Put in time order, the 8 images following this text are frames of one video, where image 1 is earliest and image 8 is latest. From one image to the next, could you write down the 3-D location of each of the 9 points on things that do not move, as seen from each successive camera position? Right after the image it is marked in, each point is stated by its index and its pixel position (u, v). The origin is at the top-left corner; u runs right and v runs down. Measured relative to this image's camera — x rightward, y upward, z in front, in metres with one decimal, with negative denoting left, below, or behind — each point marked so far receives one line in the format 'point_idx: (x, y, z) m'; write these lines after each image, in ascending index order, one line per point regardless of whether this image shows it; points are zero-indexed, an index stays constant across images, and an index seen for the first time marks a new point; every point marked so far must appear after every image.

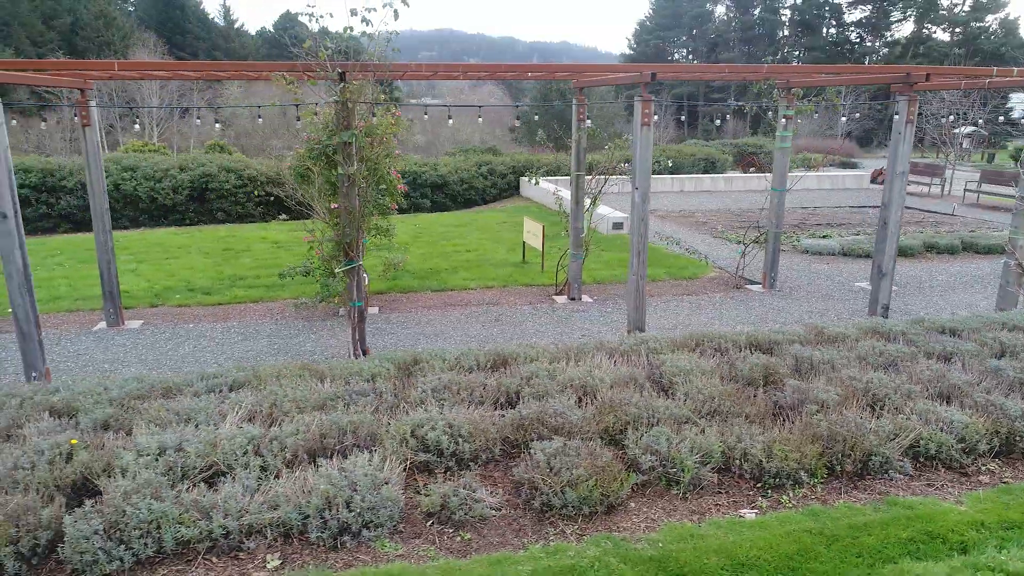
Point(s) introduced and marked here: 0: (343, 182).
0: (-1.1, +0.7, +4.9) m
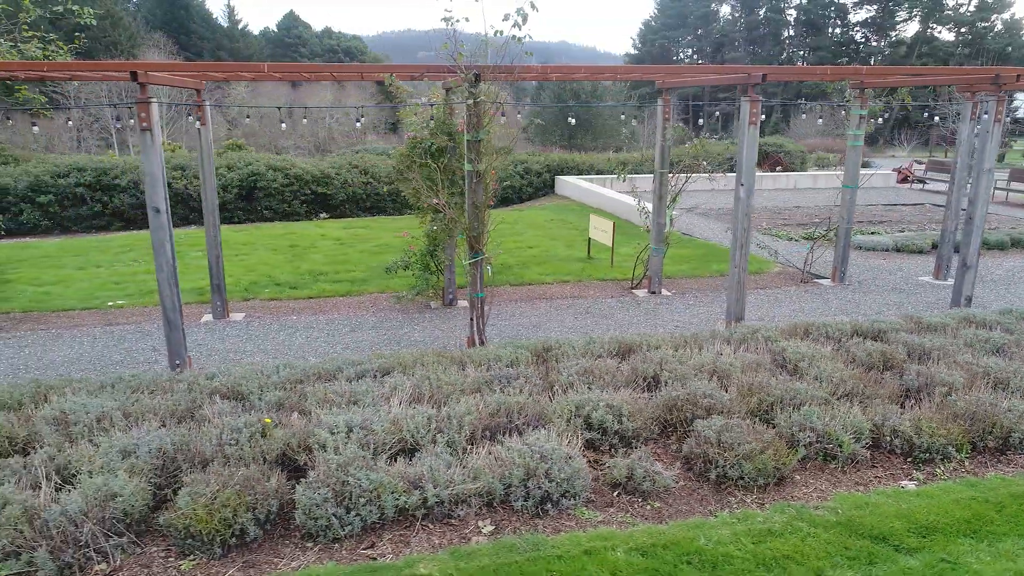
0: (-0.3, +0.8, +5.1) m
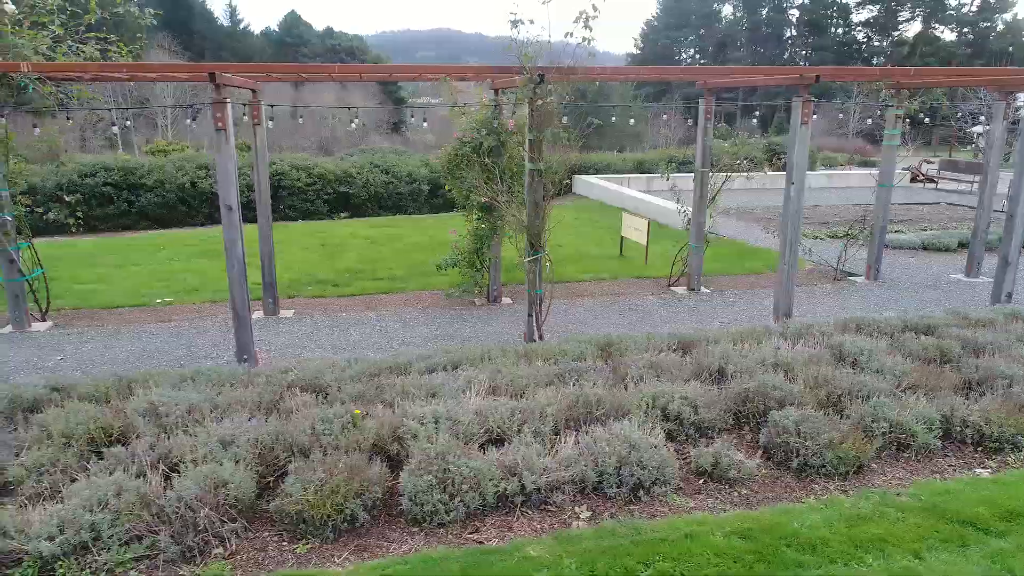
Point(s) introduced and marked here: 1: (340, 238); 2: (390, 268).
0: (+0.1, +0.8, +5.2) m
1: (-2.5, +0.7, +10.5) m
2: (-1.4, +0.2, +8.6) m
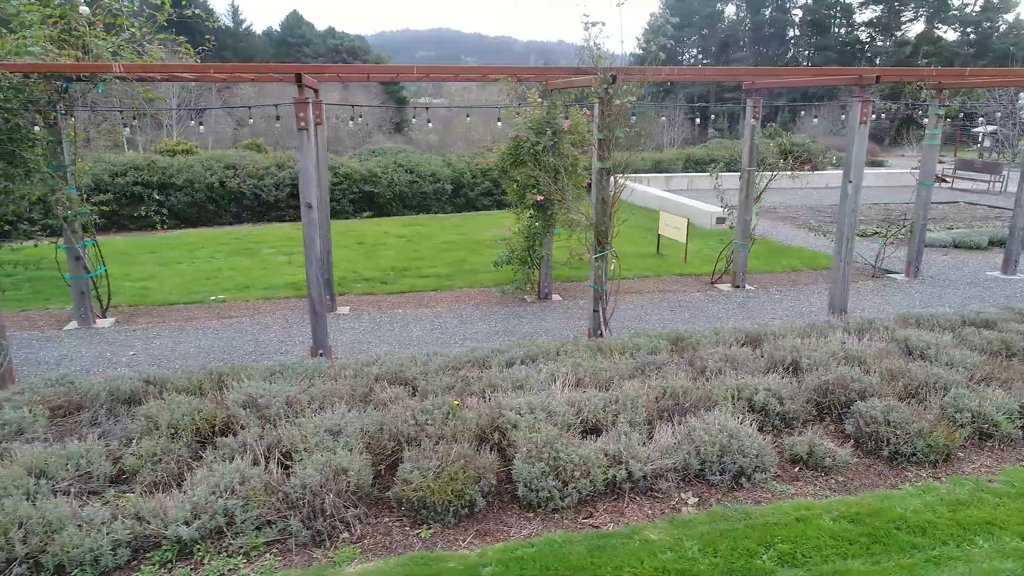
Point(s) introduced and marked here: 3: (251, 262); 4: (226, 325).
0: (+0.6, +0.8, +5.3) m
1: (-2.0, +0.7, +10.6) m
2: (-1.0, +0.3, +8.7) m
3: (-3.3, +0.3, +9.1) m
4: (-2.5, -0.3, +6.4) m
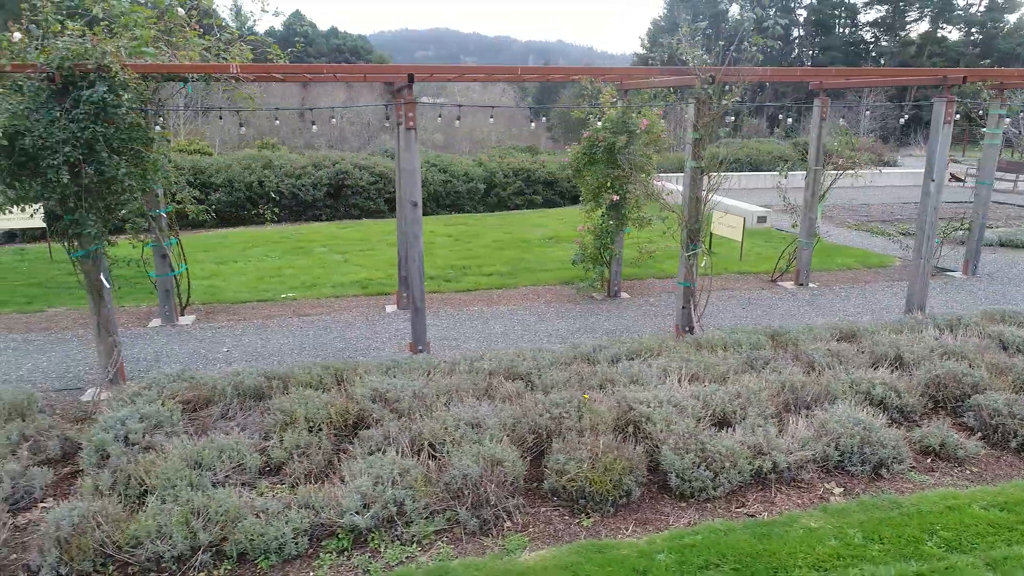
0: (+1.3, +0.8, +5.4) m
1: (-1.3, +0.8, +10.6) m
2: (-0.3, +0.3, +8.8) m
3: (-2.6, +0.3, +9.1) m
4: (-1.8, -0.3, +6.5) m
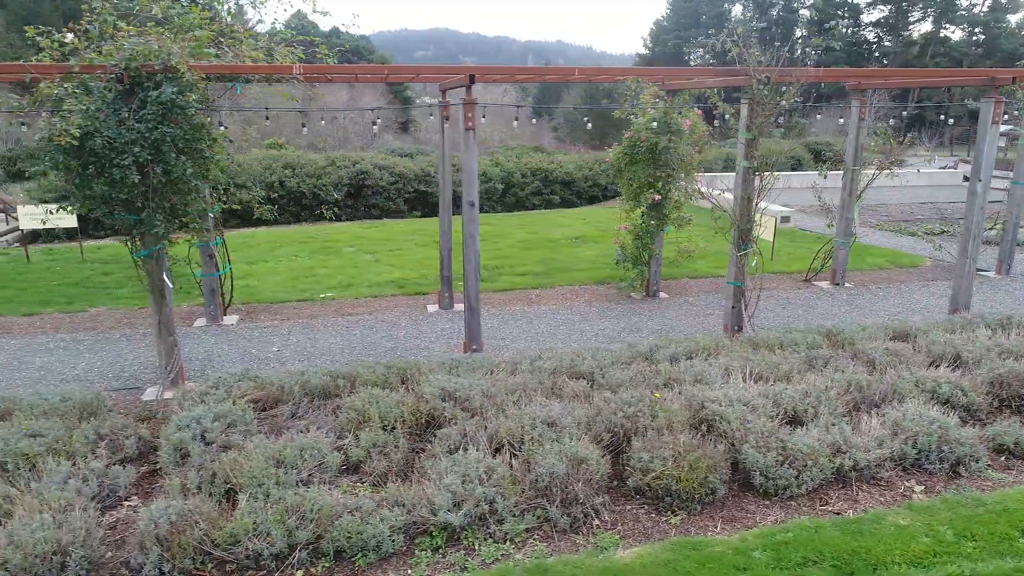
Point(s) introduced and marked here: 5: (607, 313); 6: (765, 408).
0: (+1.7, +0.8, +5.4) m
1: (-0.9, +0.8, +10.7) m
2: (+0.1, +0.3, +8.8) m
3: (-2.2, +0.3, +9.2) m
4: (-1.4, -0.3, +6.5) m
5: (+0.9, -0.2, +6.7) m
6: (+1.4, -0.7, +3.9) m
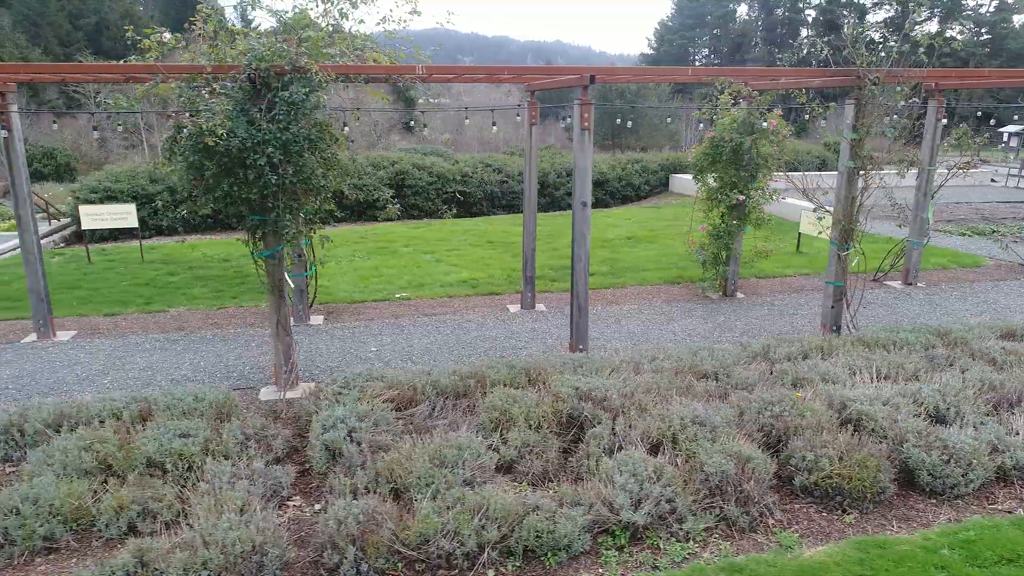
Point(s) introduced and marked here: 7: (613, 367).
0: (+2.5, +0.8, +5.4) m
1: (-0.2, +0.8, +10.7) m
2: (+0.9, +0.3, +8.8) m
3: (-1.4, +0.3, +9.2) m
4: (-0.7, -0.3, +6.5) m
5: (+1.7, -0.2, +6.7) m
6: (+2.1, -0.6, +3.9) m
7: (+0.7, -0.5, +4.7) m
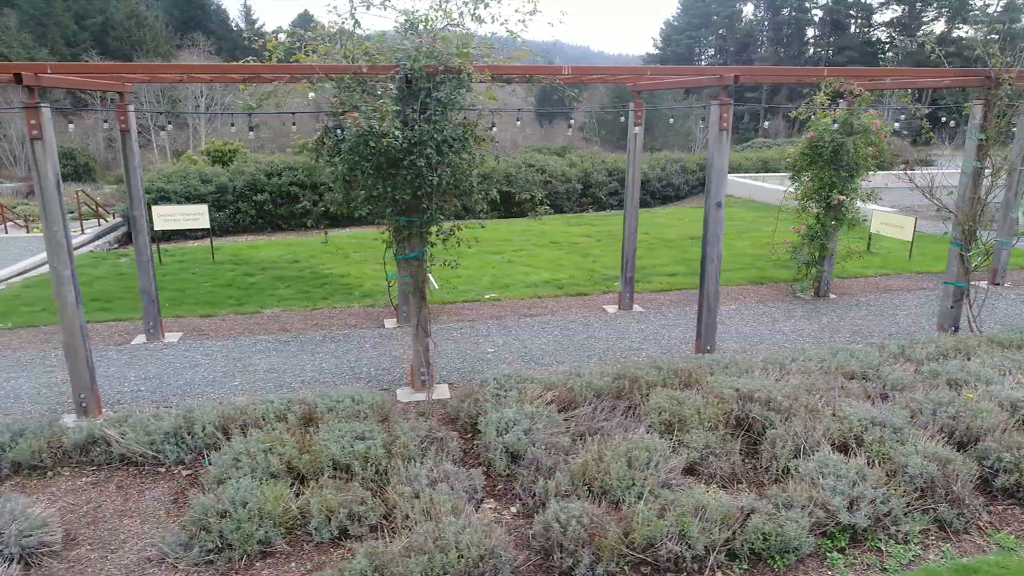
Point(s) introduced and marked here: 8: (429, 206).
0: (+3.4, +0.8, +5.4) m
1: (+0.8, +0.8, +10.7) m
2: (+1.8, +0.3, +8.8) m
3: (-0.5, +0.3, +9.1) m
4: (+0.3, -0.3, +6.5) m
5: (+2.6, -0.2, +6.7) m
6: (+3.1, -0.7, +3.9) m
7: (+1.6, -0.5, +4.7) m
8: (-0.5, +0.5, +4.5) m
